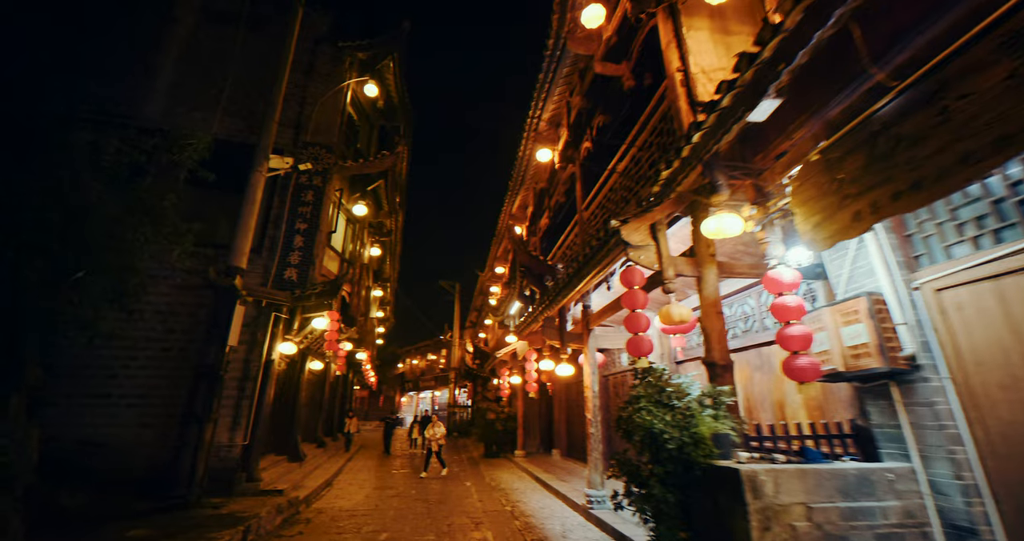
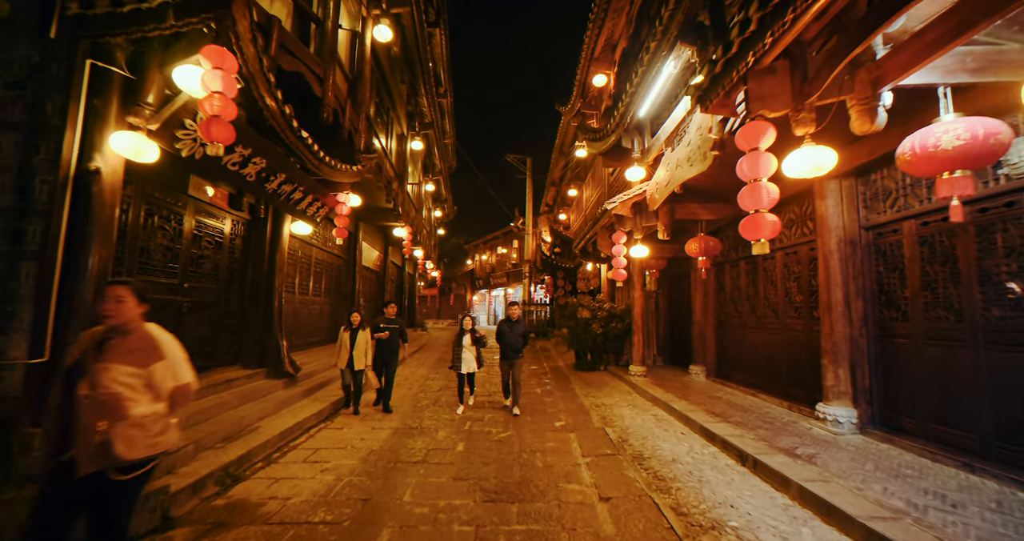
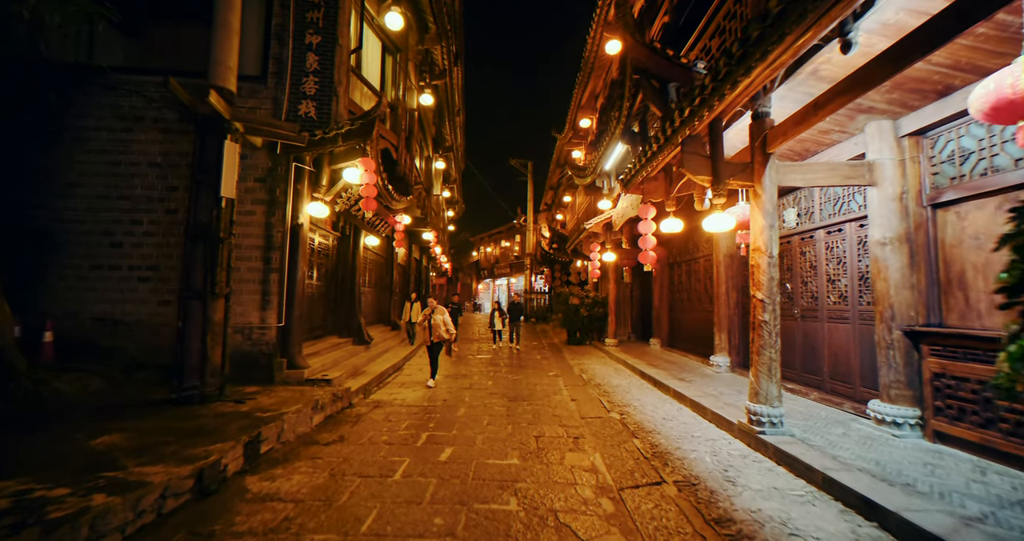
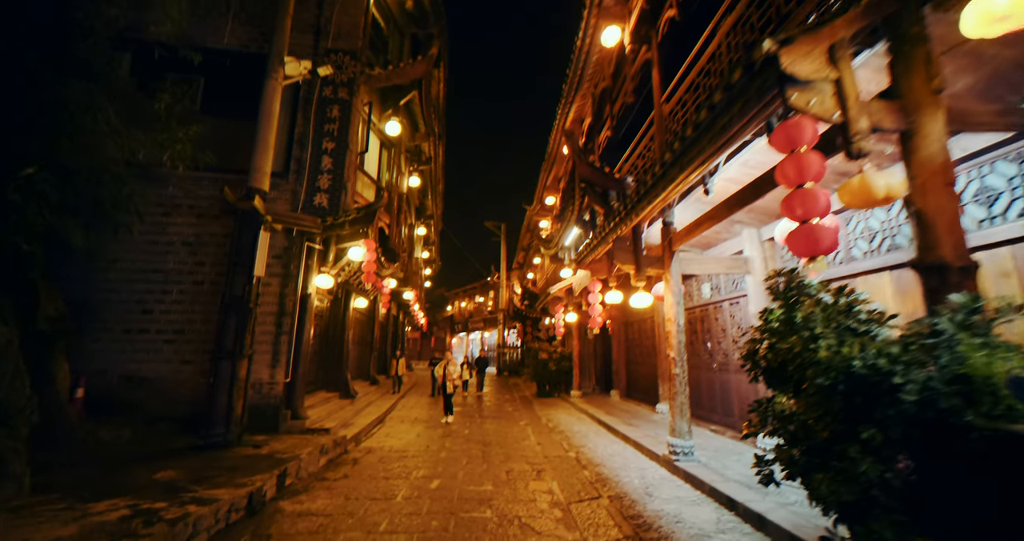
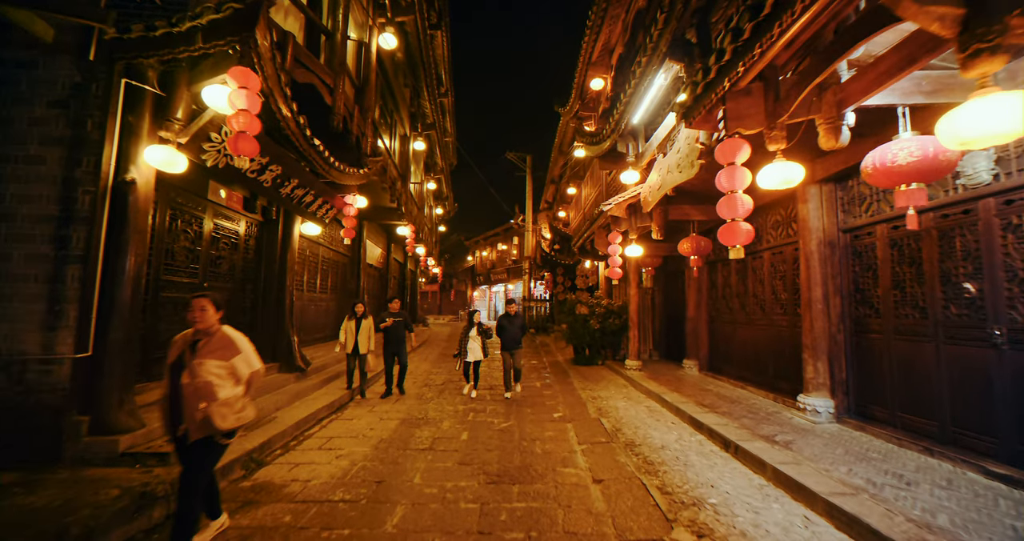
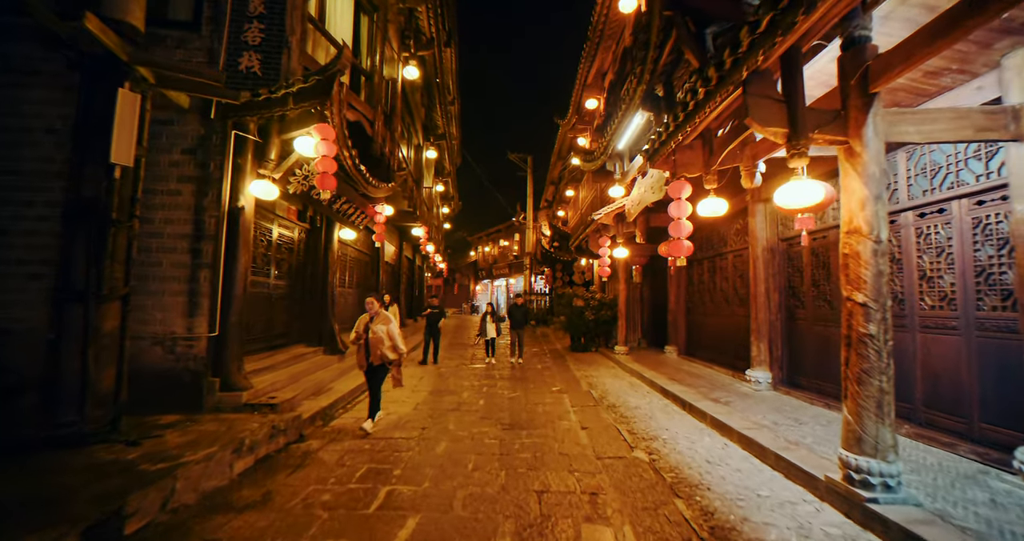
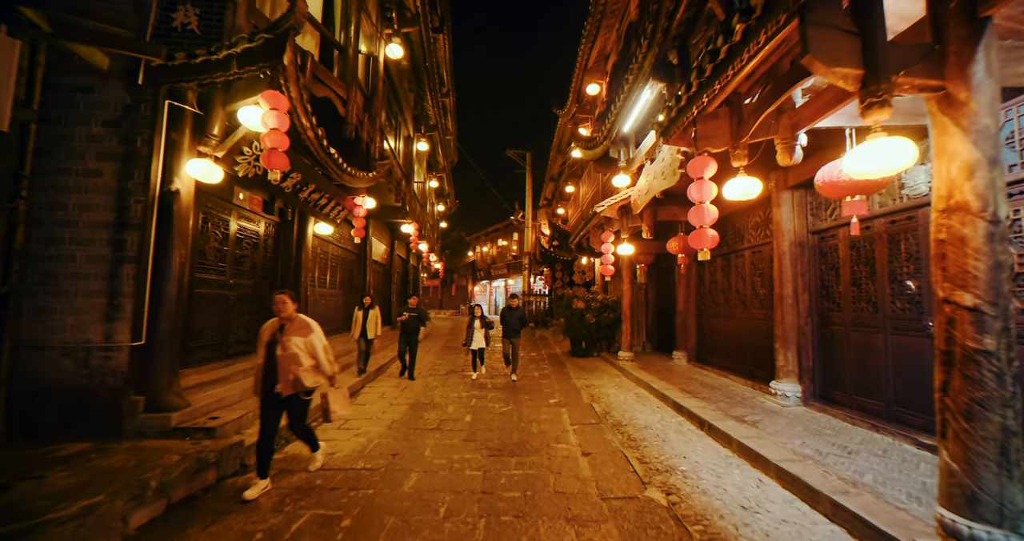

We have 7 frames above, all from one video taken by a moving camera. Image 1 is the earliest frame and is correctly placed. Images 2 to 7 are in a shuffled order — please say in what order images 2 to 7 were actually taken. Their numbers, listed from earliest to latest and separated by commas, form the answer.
4, 3, 6, 7, 5, 2
